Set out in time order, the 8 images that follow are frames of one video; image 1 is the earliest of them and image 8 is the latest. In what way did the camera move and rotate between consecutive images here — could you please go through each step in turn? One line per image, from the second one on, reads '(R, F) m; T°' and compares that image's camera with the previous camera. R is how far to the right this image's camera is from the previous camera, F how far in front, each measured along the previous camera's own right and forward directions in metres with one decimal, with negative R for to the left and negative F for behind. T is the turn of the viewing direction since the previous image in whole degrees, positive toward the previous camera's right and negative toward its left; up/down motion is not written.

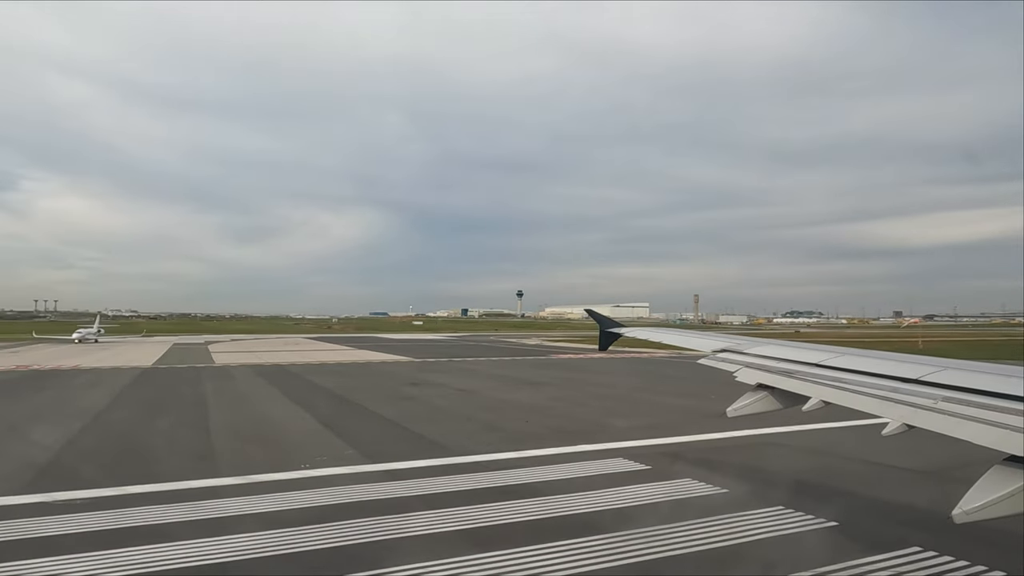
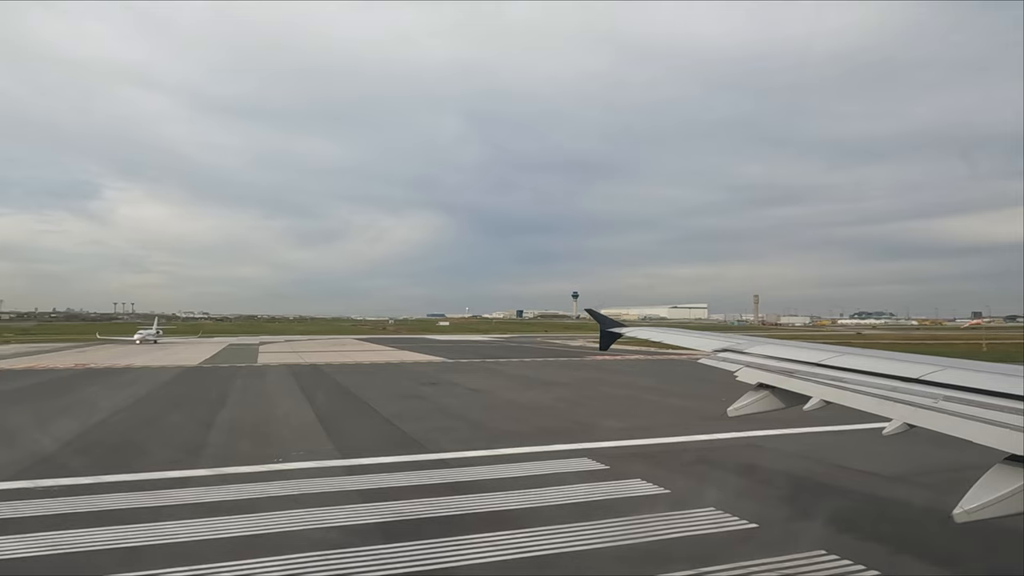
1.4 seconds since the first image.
(+1.0, -0.1) m; -4°
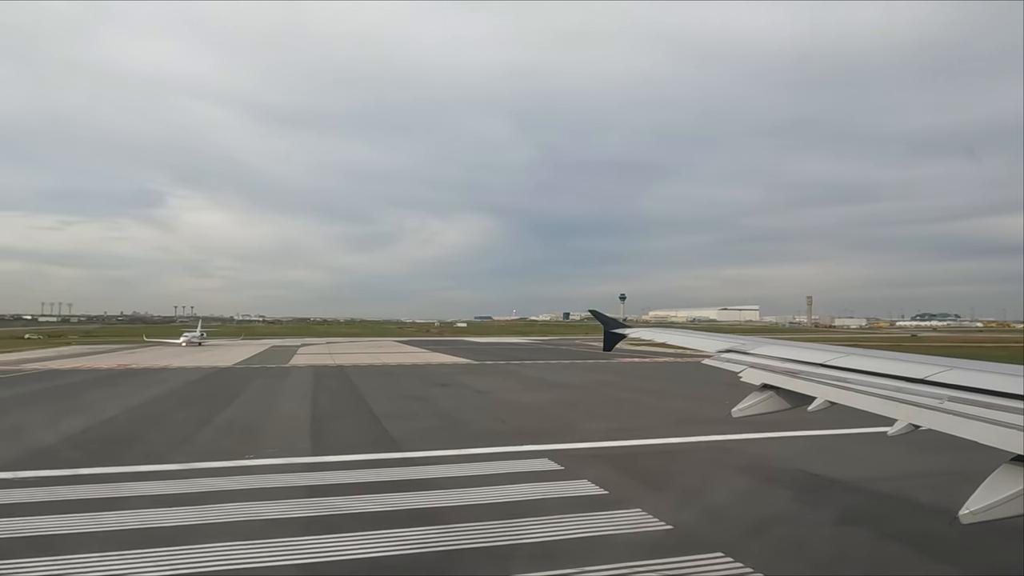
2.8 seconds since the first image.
(+0.9, 0.0) m; -4°
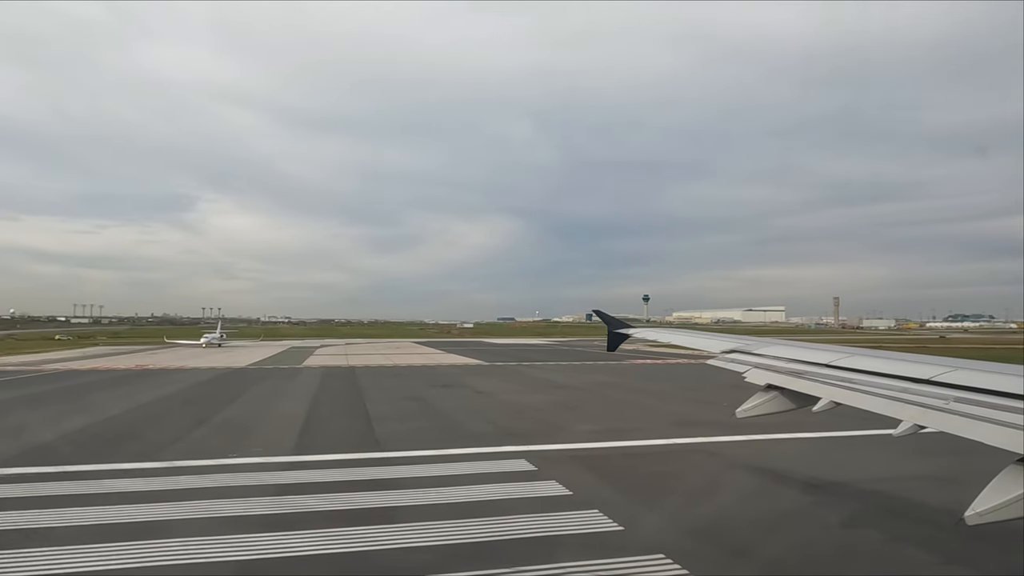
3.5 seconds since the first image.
(+0.5, 0.0) m; -2°
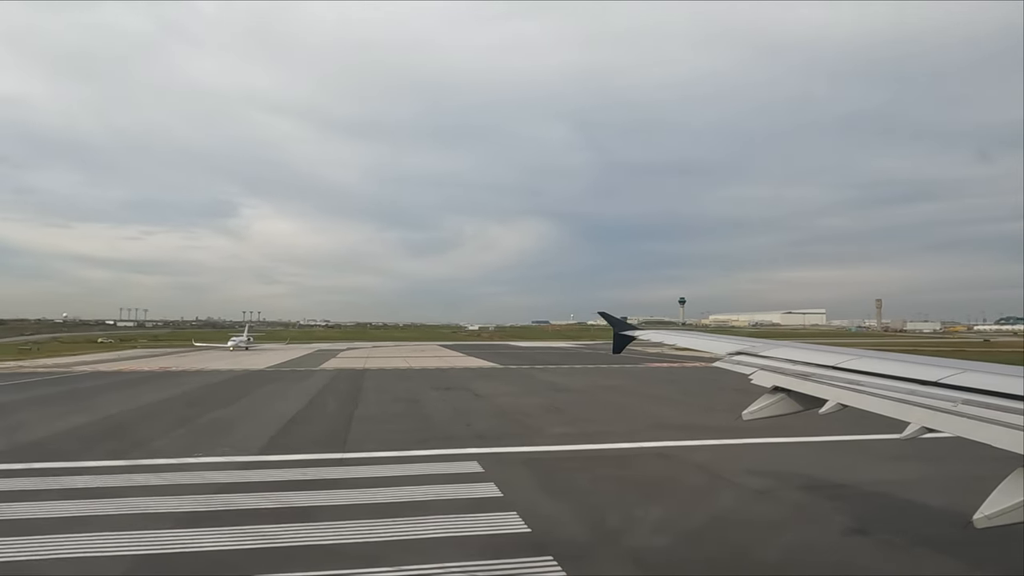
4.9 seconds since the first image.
(+0.9, 0.0) m; -2°
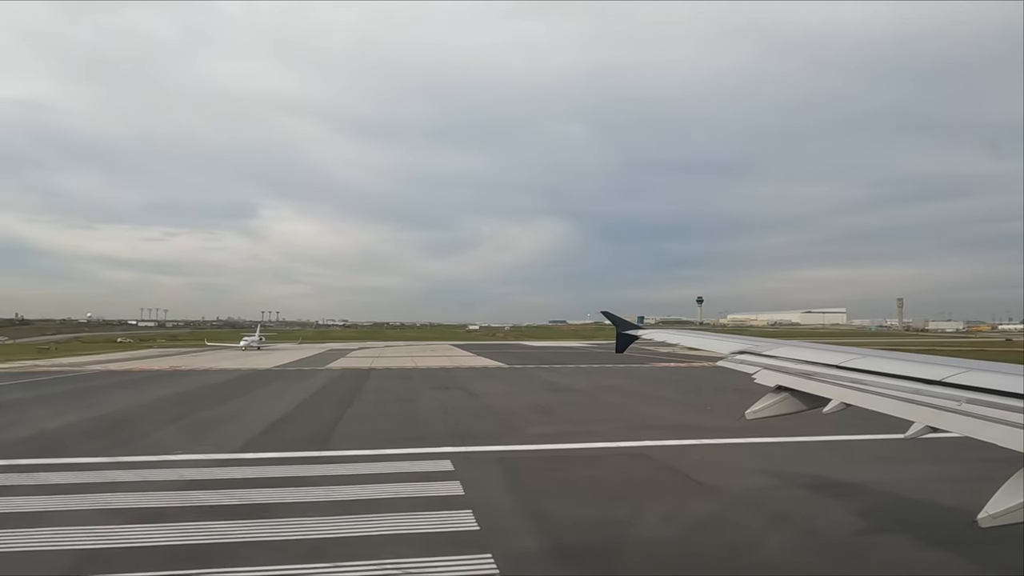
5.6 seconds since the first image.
(+0.5, 0.0) m; -1°
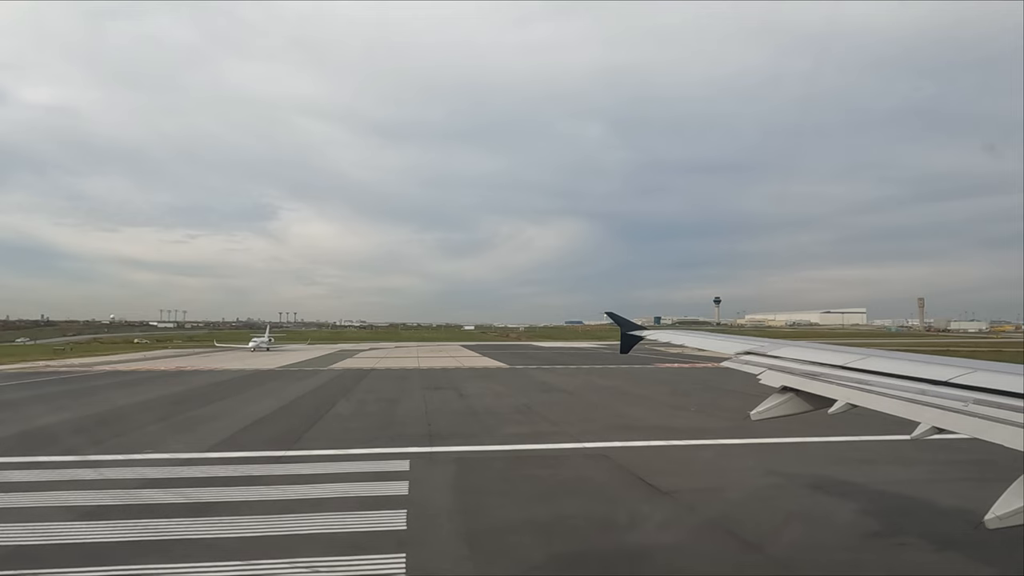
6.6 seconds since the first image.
(+0.6, +0.1) m; -1°
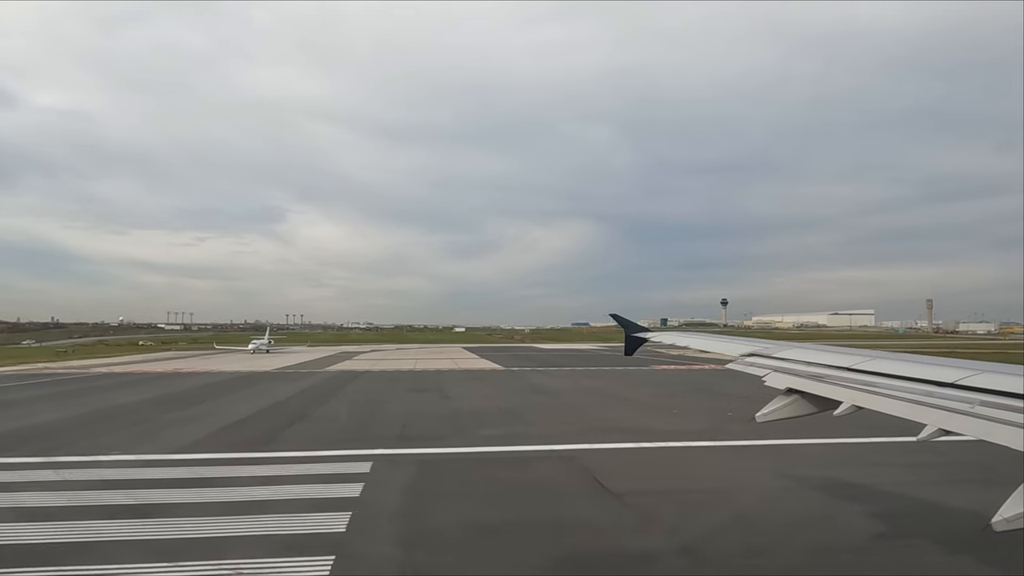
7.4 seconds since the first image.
(+0.4, +0.3) m; -1°
